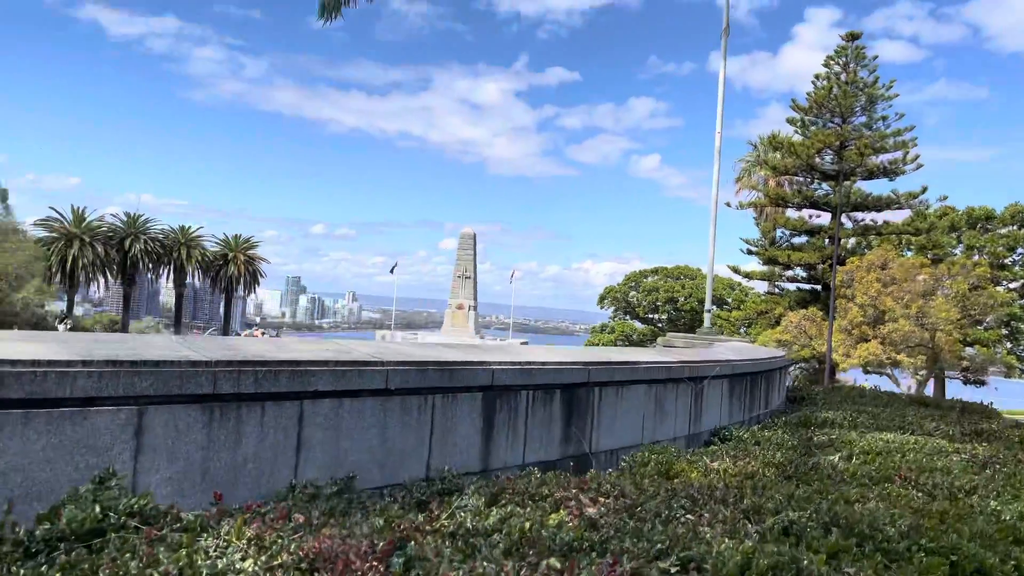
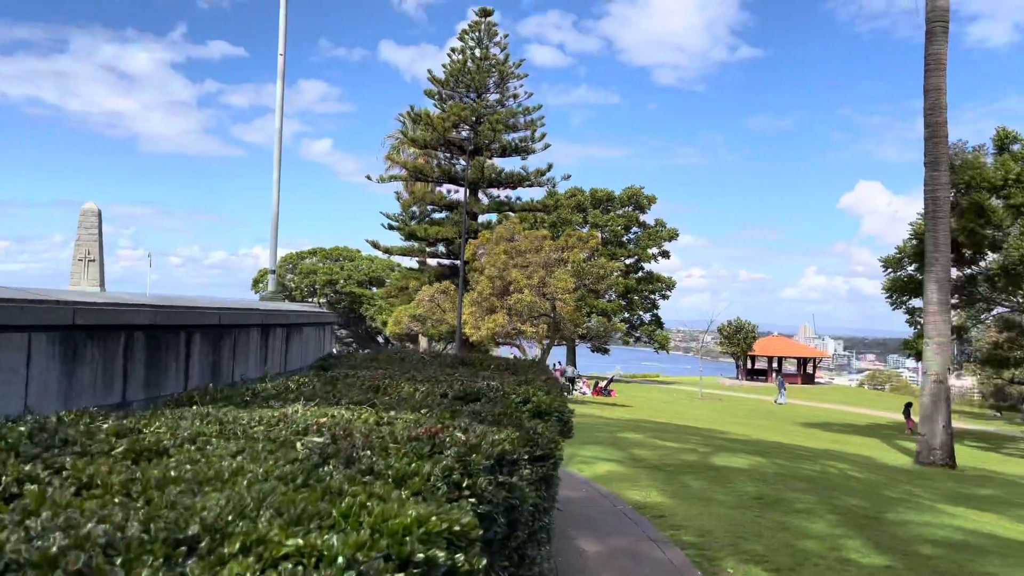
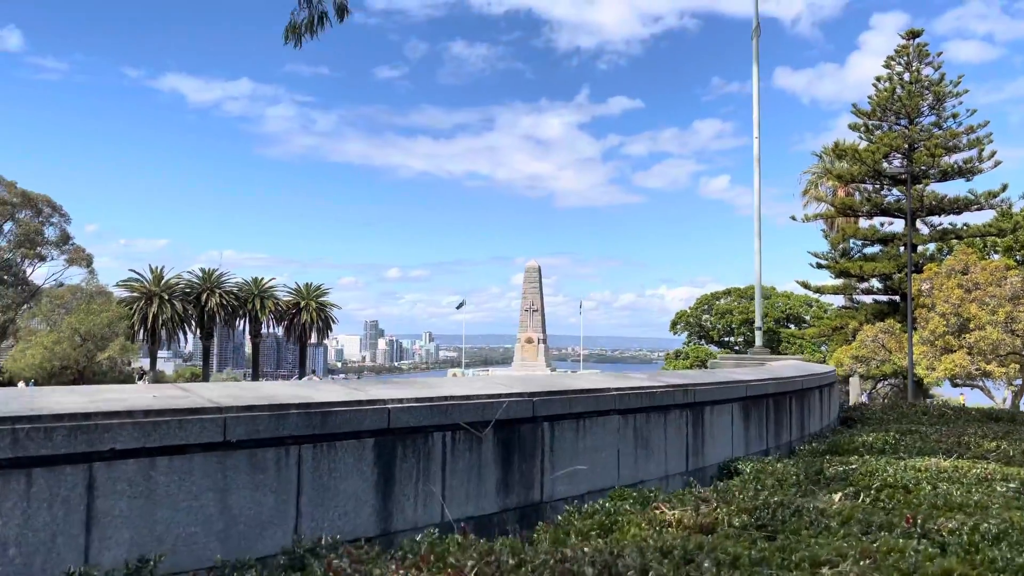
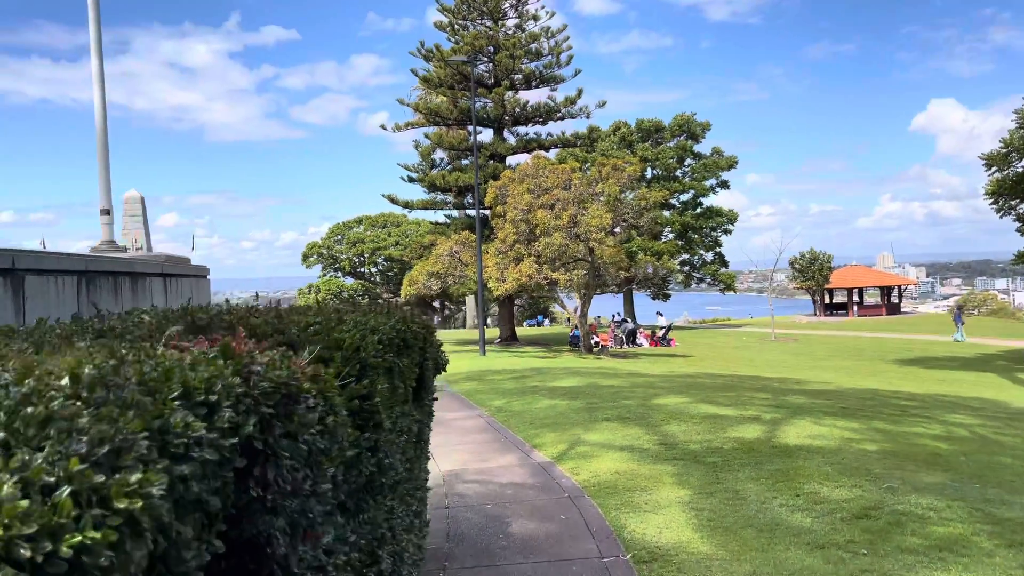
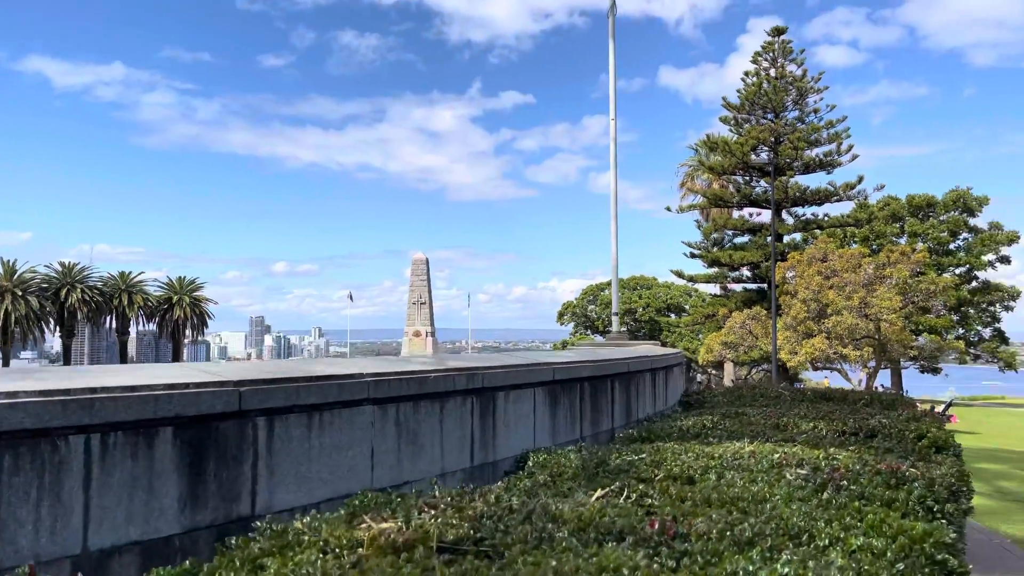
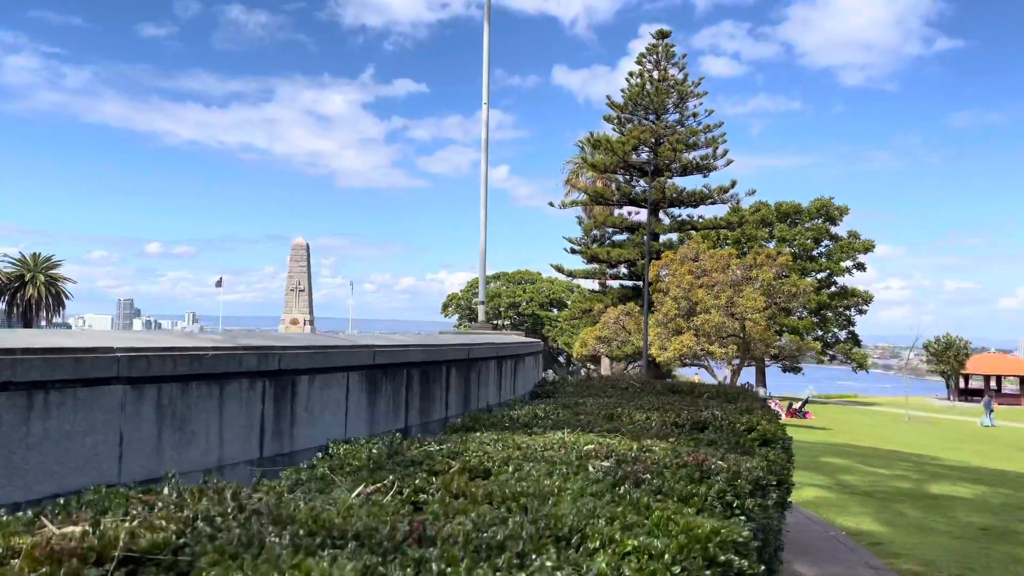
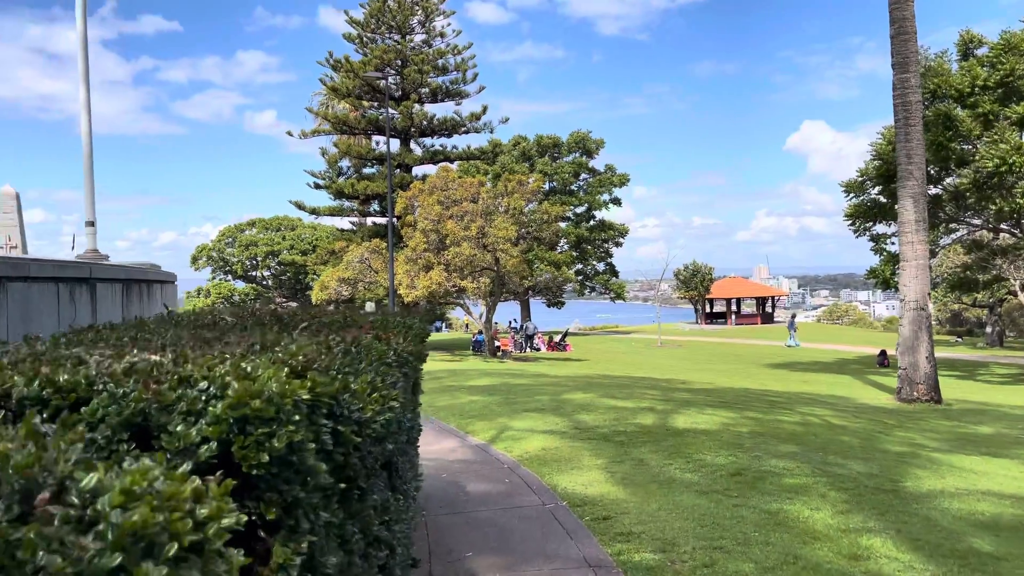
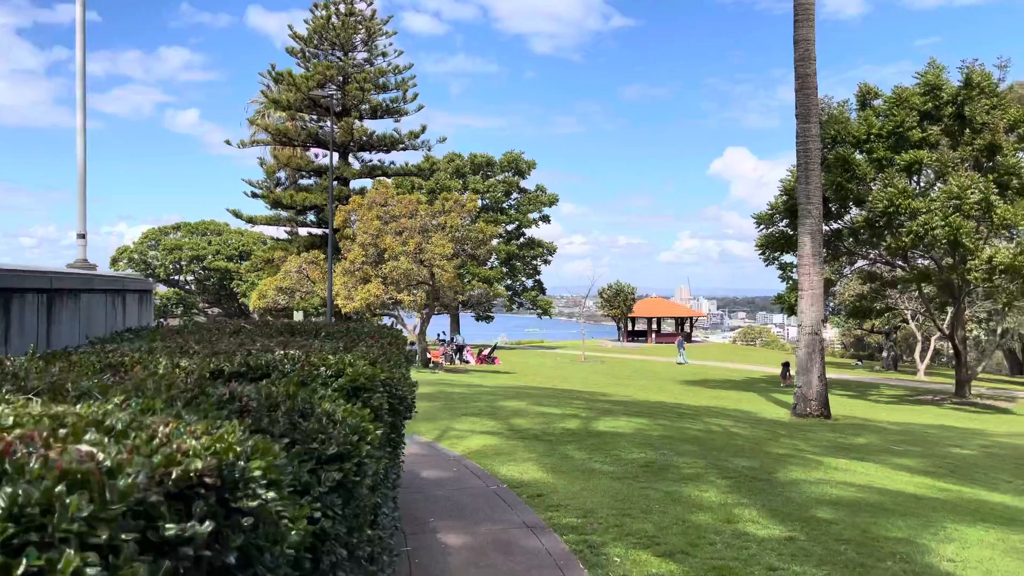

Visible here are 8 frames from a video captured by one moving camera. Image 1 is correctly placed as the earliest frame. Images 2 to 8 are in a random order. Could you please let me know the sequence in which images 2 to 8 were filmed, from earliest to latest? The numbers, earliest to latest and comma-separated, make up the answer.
3, 5, 6, 2, 8, 7, 4
